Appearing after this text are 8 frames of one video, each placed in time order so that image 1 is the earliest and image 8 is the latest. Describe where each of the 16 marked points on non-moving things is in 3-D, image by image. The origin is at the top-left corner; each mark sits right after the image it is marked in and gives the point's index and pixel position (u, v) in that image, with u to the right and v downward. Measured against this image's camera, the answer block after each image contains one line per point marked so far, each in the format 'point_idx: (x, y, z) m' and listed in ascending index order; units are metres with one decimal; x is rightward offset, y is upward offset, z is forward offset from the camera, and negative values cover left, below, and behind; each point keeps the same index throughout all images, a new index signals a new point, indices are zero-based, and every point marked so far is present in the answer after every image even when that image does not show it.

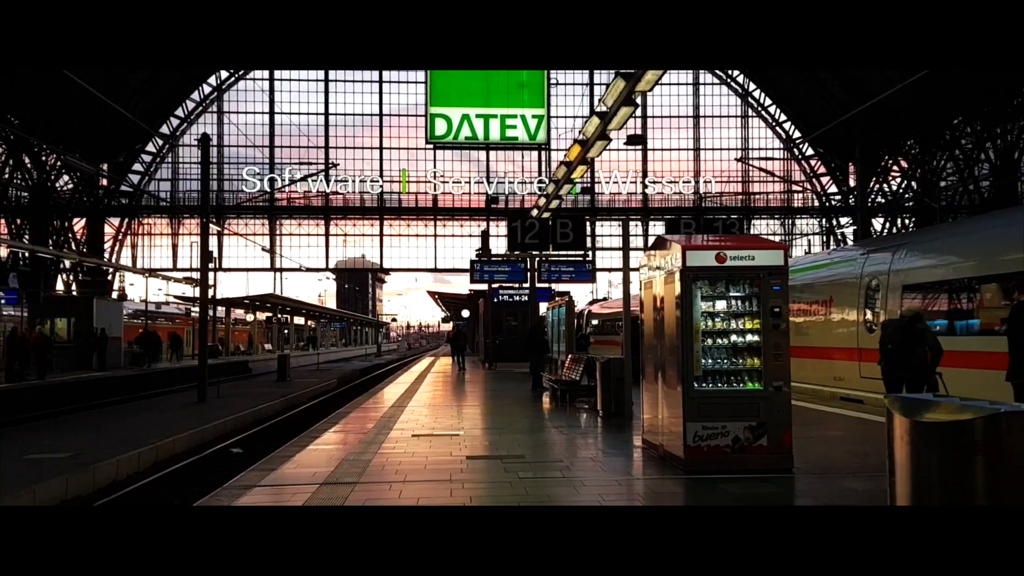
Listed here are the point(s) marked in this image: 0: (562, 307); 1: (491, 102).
0: (+1.1, -0.4, +16.7) m
1: (-0.5, +3.3, +15.4) m
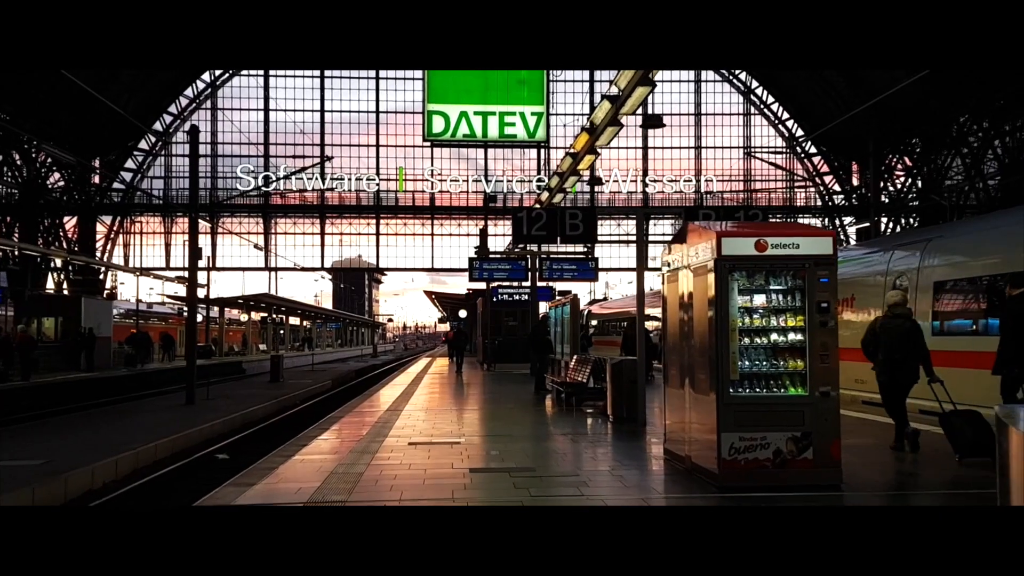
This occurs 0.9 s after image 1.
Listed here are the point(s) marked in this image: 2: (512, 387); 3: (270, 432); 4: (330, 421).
0: (+1.1, -0.4, +16.2) m
1: (-0.4, +3.3, +14.9) m
2: (0.0, -2.1, +16.5) m
3: (-4.1, -2.4, +13.6) m
4: (-2.7, -1.9, +11.7) m
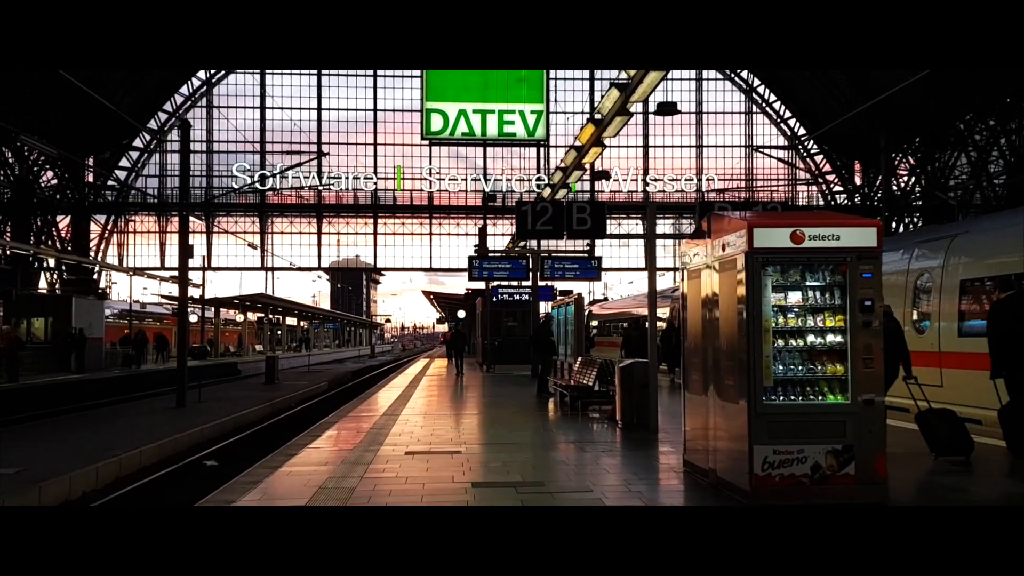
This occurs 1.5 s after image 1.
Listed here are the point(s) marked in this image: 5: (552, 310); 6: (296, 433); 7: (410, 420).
0: (+1.1, -0.4, +15.7) m
1: (-0.4, +3.3, +14.5) m
2: (0.0, -2.1, +16.1) m
3: (-4.1, -2.4, +13.2) m
4: (-2.6, -1.9, +11.3) m
5: (+0.9, -0.5, +18.0) m
6: (-3.7, -2.5, +13.7) m
7: (-1.4, -1.9, +11.3) m
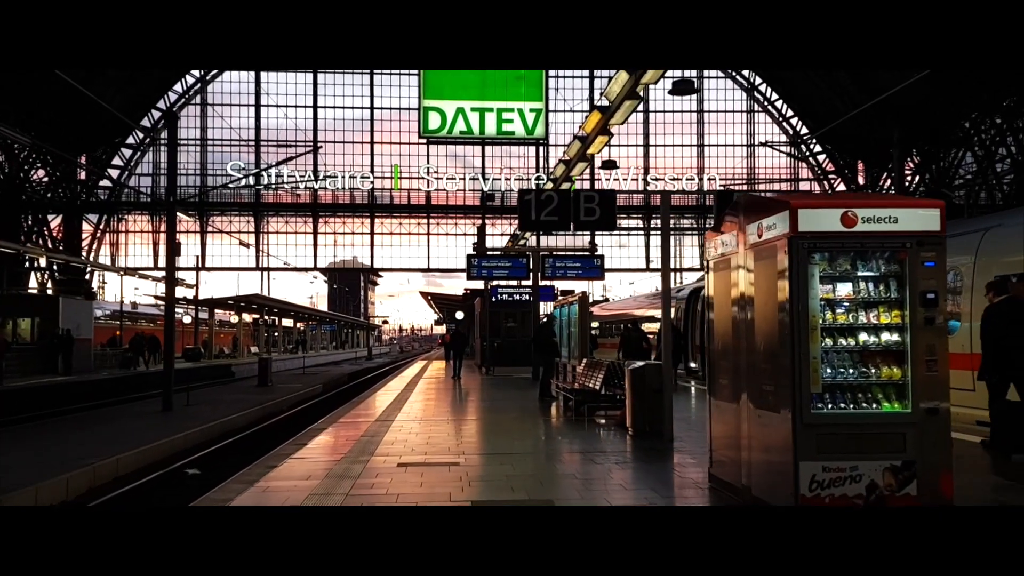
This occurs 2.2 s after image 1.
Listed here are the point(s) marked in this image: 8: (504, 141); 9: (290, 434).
0: (+1.1, -0.3, +15.3) m
1: (-0.4, +3.3, +14.0) m
2: (0.0, -2.0, +15.6) m
3: (-4.1, -2.4, +12.7) m
4: (-2.6, -1.9, +10.8) m
5: (+0.9, -0.5, +17.5) m
6: (-3.7, -2.5, +13.2) m
7: (-1.4, -1.9, +10.8) m
8: (-0.2, +2.7, +15.3) m
9: (-3.7, -2.5, +13.6) m
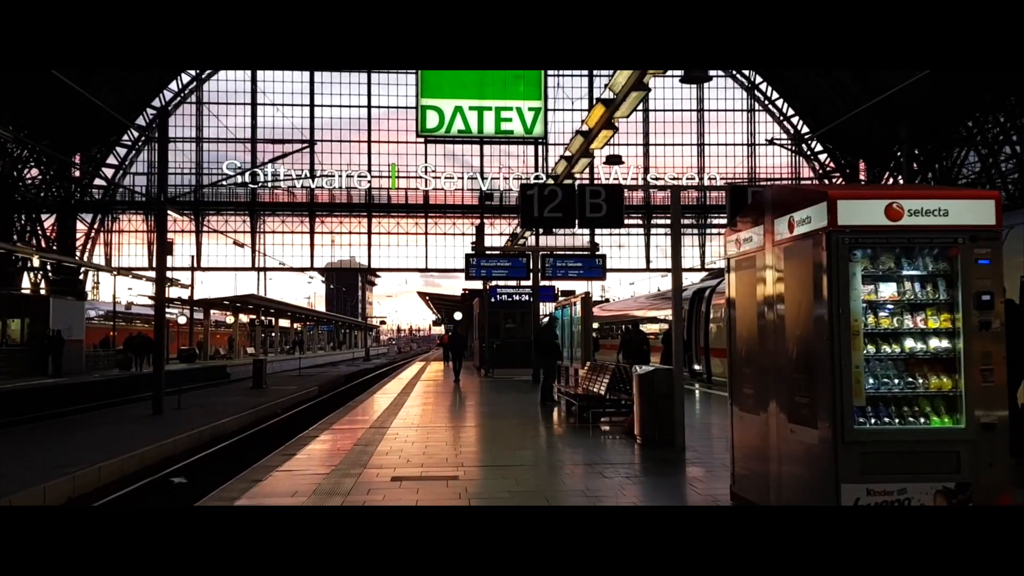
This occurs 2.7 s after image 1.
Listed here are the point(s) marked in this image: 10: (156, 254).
0: (+1.1, -0.4, +14.9) m
1: (-0.4, +3.3, +13.7) m
2: (0.0, -2.0, +15.3) m
3: (-4.1, -2.4, +12.4) m
4: (-2.6, -1.9, +10.4) m
5: (+0.9, -0.5, +17.1) m
6: (-3.7, -2.5, +12.9) m
7: (-1.4, -1.9, +10.5) m
8: (-0.2, +2.7, +14.9) m
9: (-3.7, -2.5, +13.3) m
10: (-7.4, +0.7, +16.8) m
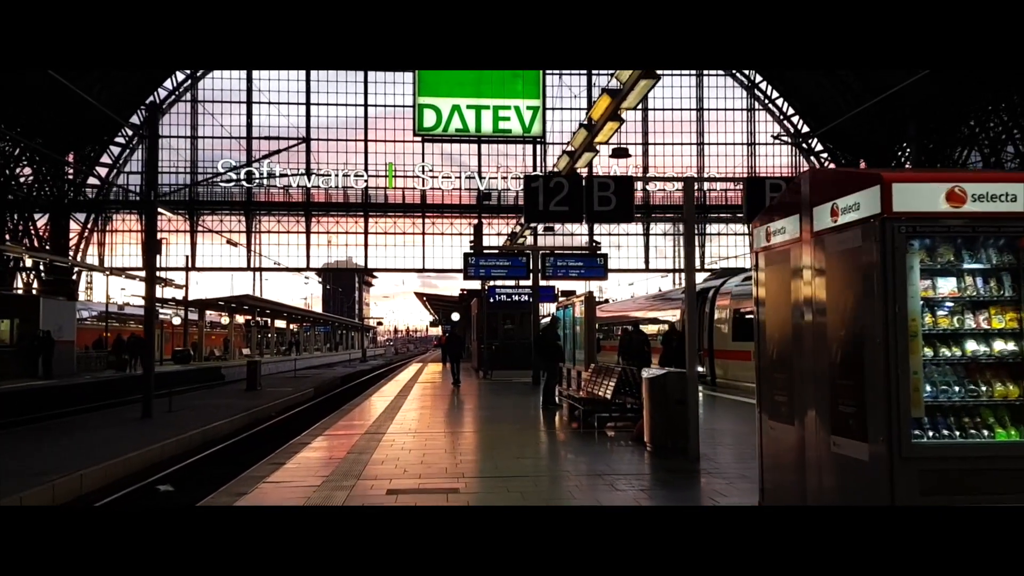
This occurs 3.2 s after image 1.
0: (+1.1, -0.4, +14.6) m
1: (-0.4, +3.3, +13.3) m
2: (0.0, -2.0, +14.9) m
3: (-4.1, -2.4, +12.0) m
4: (-2.6, -1.9, +10.1) m
5: (+0.9, -0.5, +16.8) m
6: (-3.7, -2.5, +12.5) m
7: (-1.4, -1.9, +10.2) m
8: (-0.2, +2.7, +14.6) m
9: (-3.7, -2.5, +12.9) m
10: (-7.4, +0.7, +16.5) m
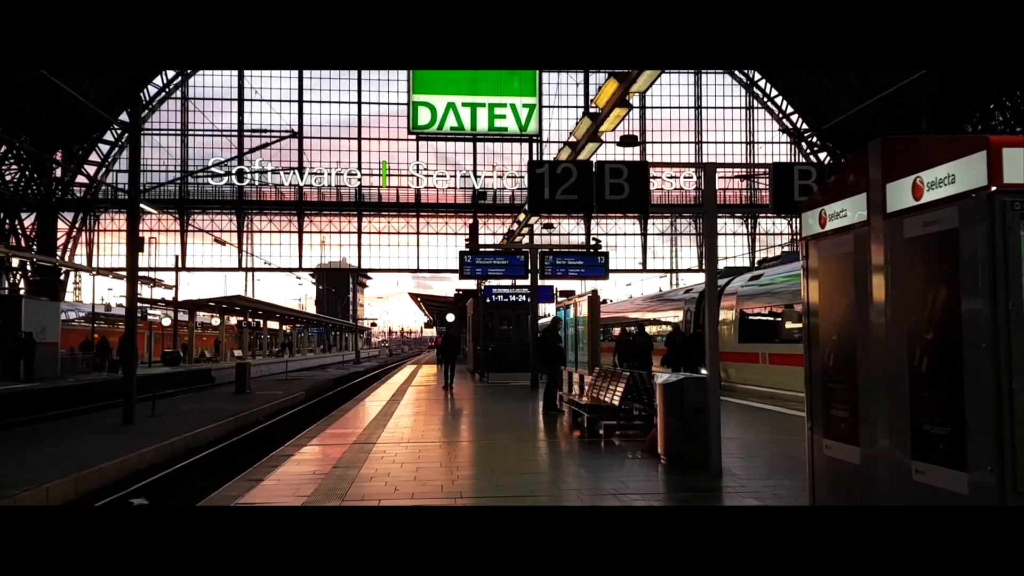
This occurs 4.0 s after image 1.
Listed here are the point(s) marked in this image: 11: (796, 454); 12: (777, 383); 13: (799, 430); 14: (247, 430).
0: (+1.1, -0.3, +14.1) m
1: (-0.5, +3.3, +12.8) m
2: (-0.1, -2.0, +14.4) m
3: (-4.1, -2.4, +11.5) m
4: (-2.7, -1.9, +9.6) m
5: (+0.8, -0.5, +16.3) m
6: (-3.7, -2.5, +12.0) m
7: (-1.5, -1.9, +9.7) m
8: (-0.3, +2.7, +14.1) m
9: (-3.8, -2.5, +12.4) m
10: (-7.5, +0.7, +16.0) m
11: (+3.4, -2.0, +9.7) m
12: (+5.5, -1.9, +16.6) m
13: (+4.2, -2.1, +11.8) m
14: (-4.8, -2.5, +14.7) m
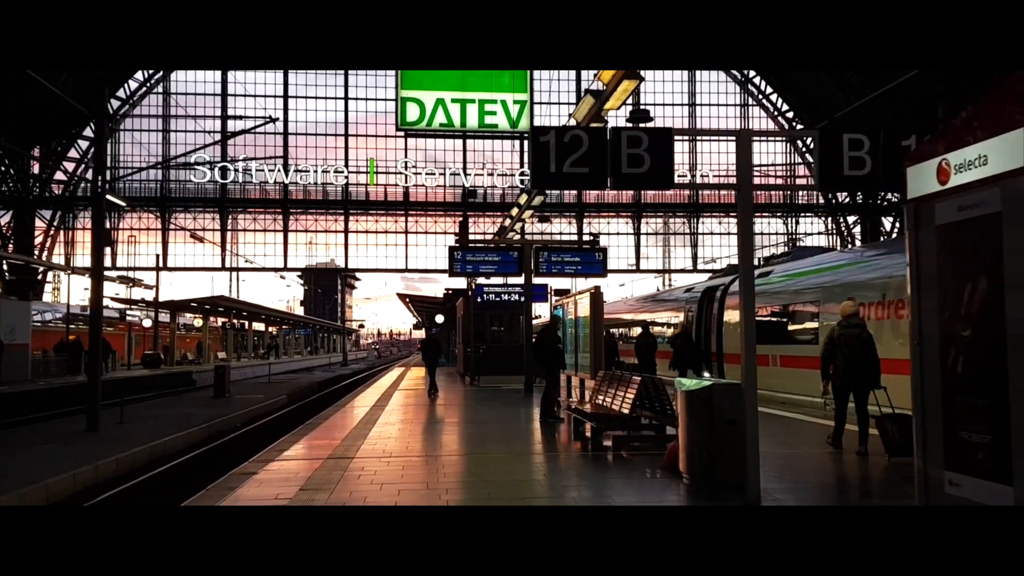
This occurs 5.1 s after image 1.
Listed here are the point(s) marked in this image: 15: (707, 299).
0: (+0.9, -0.3, +13.4) m
1: (-0.6, +3.4, +12.1) m
2: (-0.2, -2.0, +13.7) m
3: (-4.2, -2.4, +10.7) m
4: (-2.7, -1.9, +8.8) m
5: (+0.6, -0.5, +15.6) m
6: (-3.8, -2.4, +11.2) m
7: (-1.5, -1.8, +8.9) m
8: (-0.4, +2.7, +13.4) m
9: (-3.9, -2.4, +11.6) m
10: (-7.6, +0.8, +15.1) m
11: (+3.3, -2.0, +9.0) m
12: (+5.3, -1.9, +15.9) m
13: (+4.1, -2.0, +11.1) m
14: (-4.9, -2.5, +13.9) m
15: (+4.7, -0.2, +20.5) m
